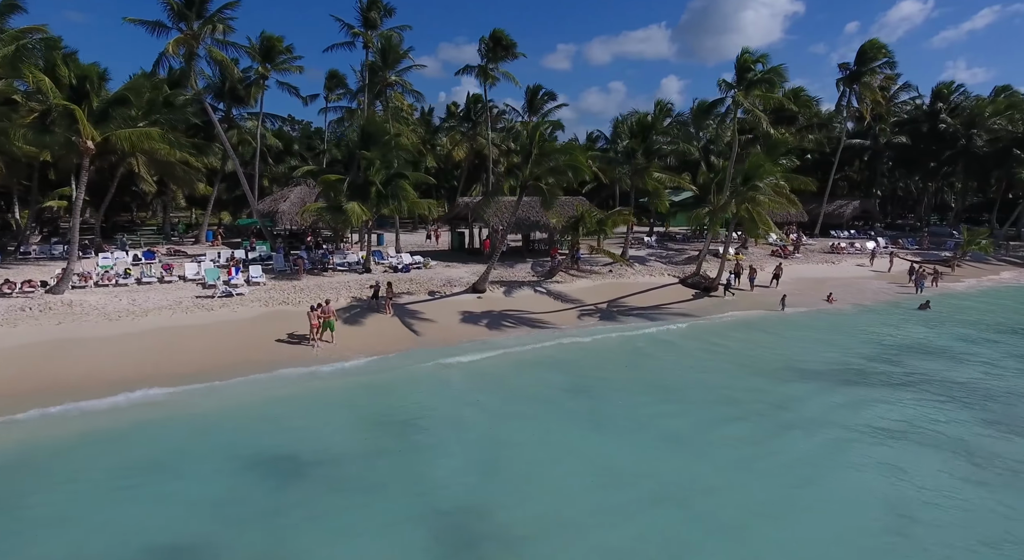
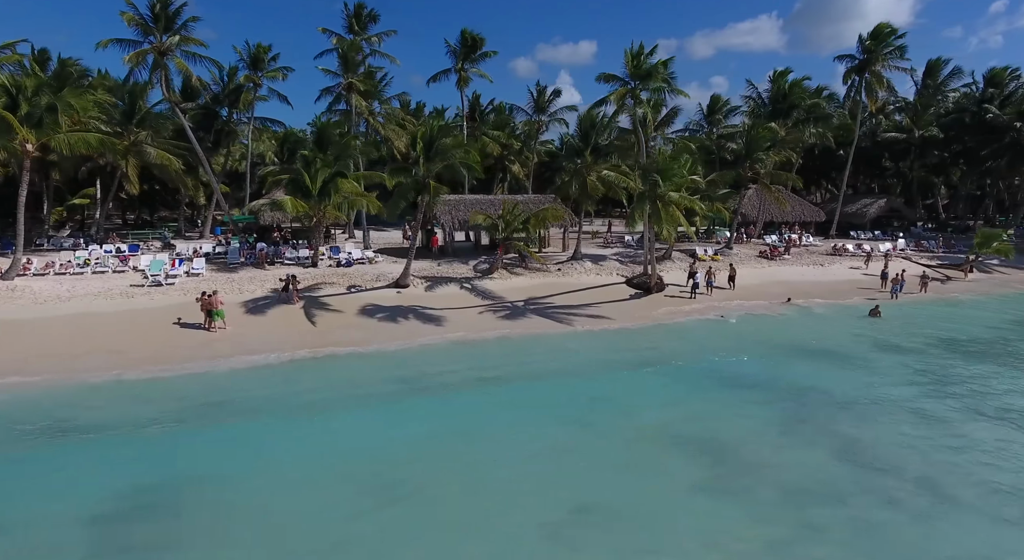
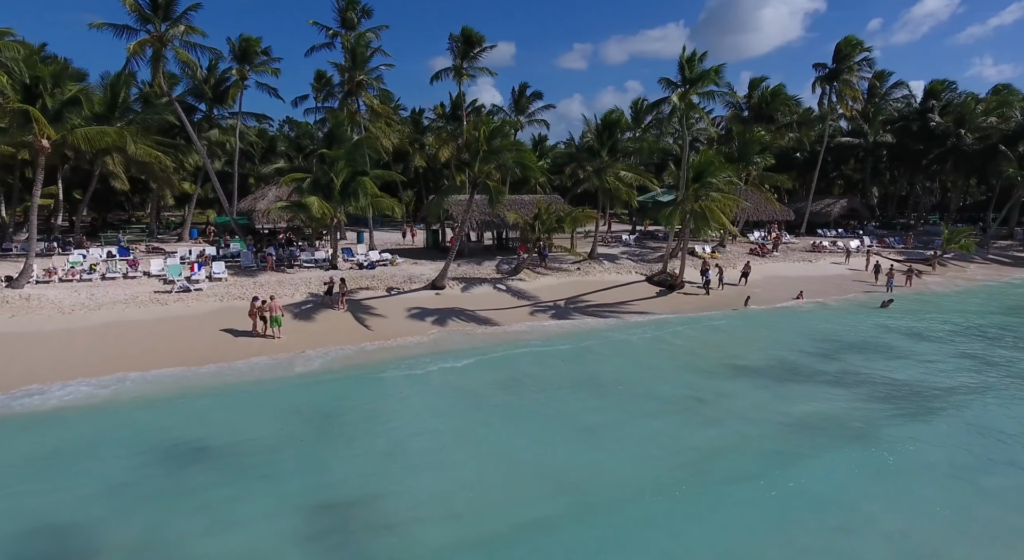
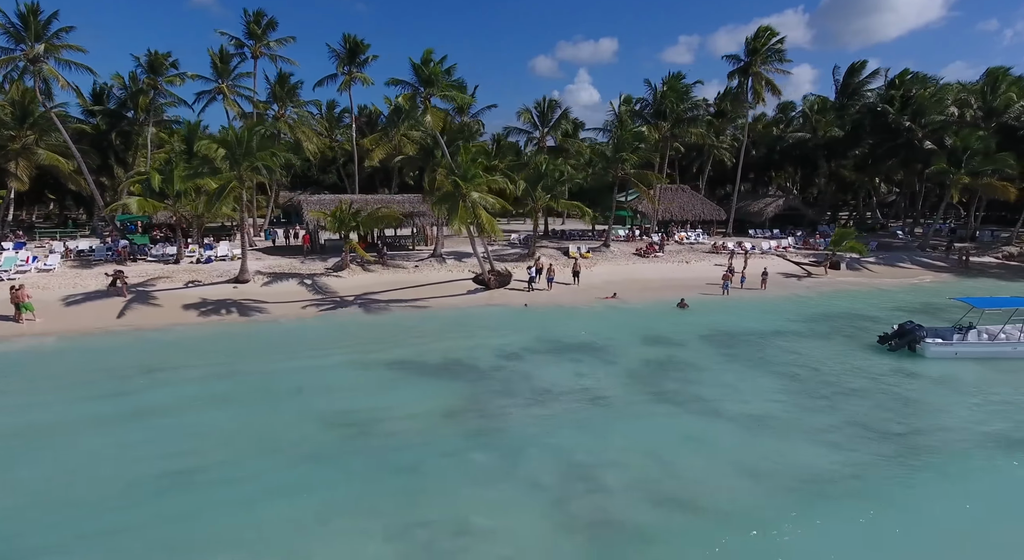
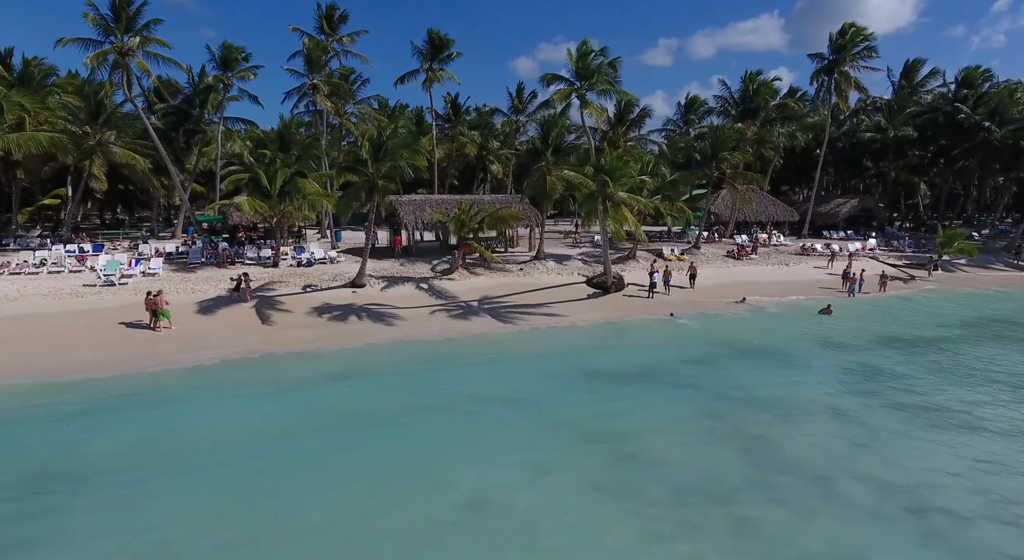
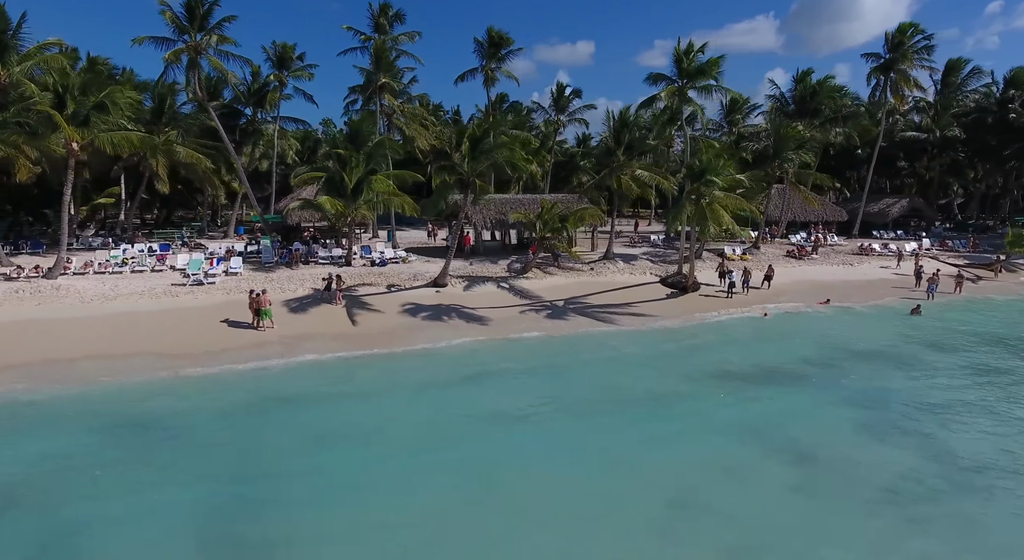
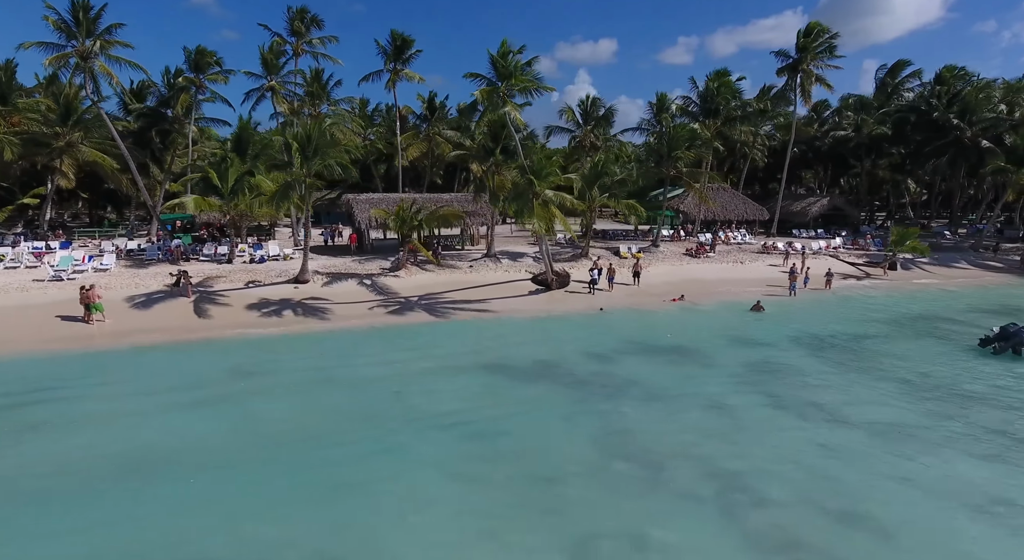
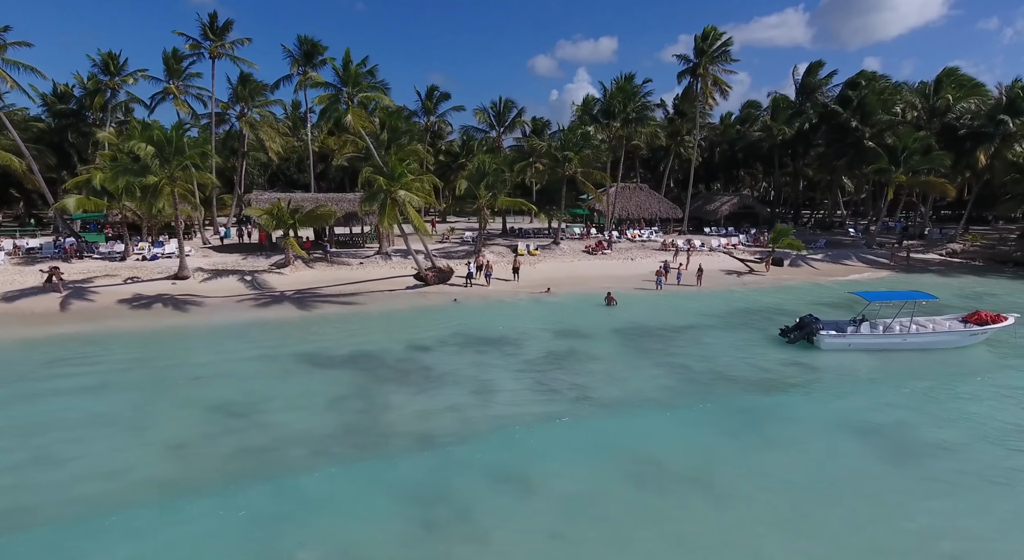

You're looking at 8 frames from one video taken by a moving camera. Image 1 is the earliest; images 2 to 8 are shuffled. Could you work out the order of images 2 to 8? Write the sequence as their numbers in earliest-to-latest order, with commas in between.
3, 6, 2, 5, 7, 4, 8
